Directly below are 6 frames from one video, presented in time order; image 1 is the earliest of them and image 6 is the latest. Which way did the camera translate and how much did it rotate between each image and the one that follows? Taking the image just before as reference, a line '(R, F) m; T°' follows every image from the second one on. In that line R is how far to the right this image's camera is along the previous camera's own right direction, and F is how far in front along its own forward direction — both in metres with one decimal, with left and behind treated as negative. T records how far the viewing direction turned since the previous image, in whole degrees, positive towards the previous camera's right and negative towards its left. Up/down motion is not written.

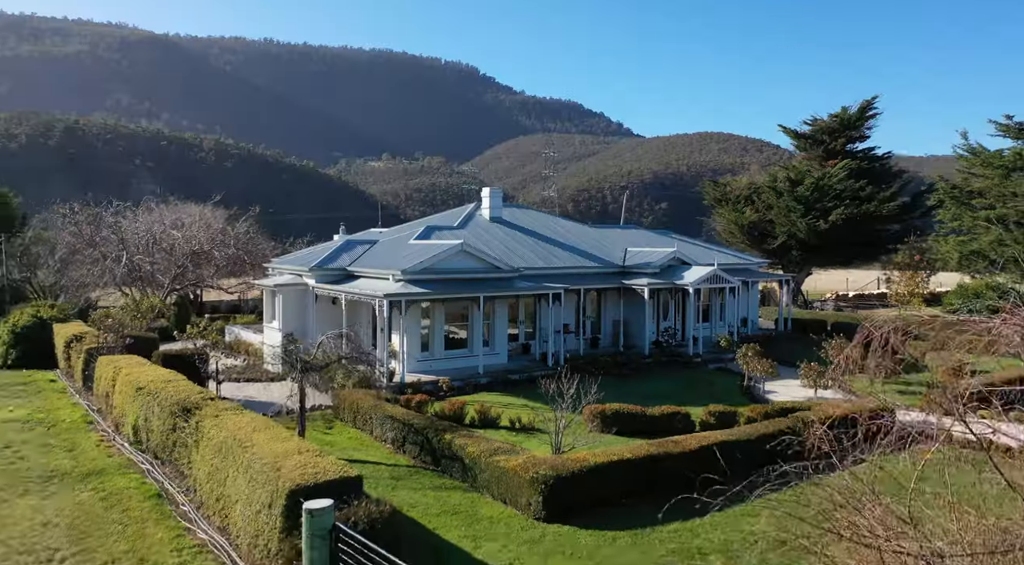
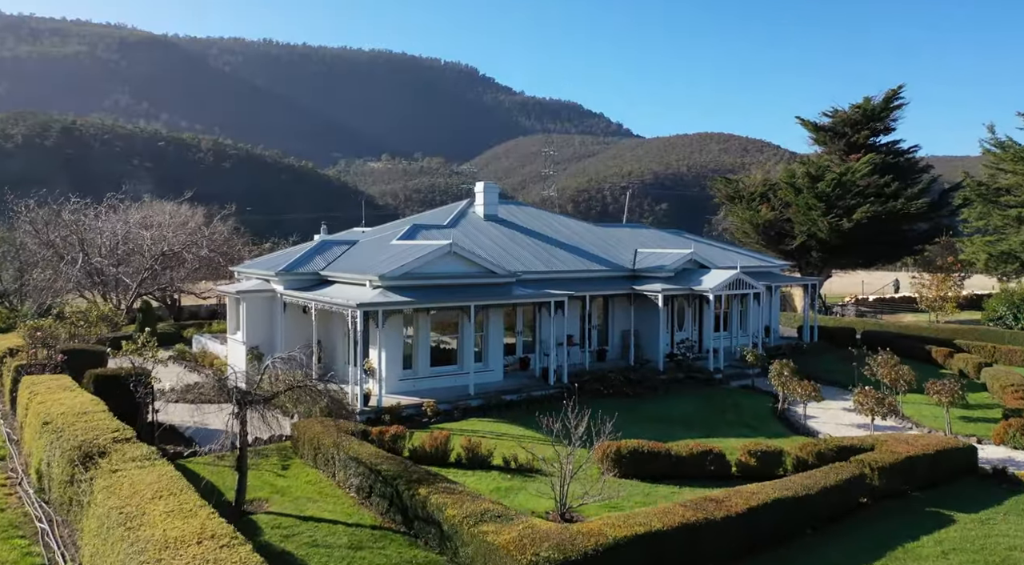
(+0.1, +3.2) m; 0°
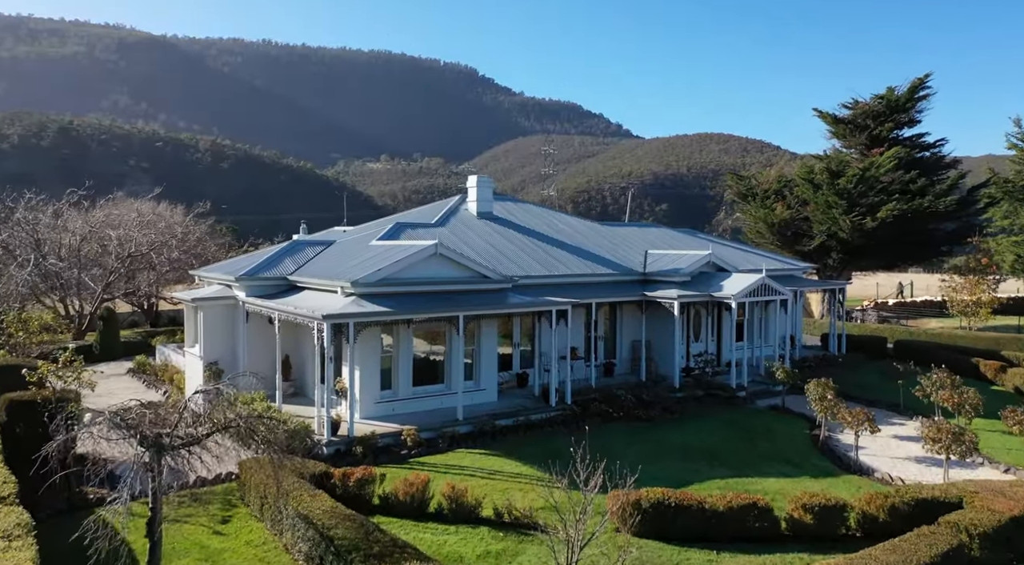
(+0.1, +2.9) m; 0°
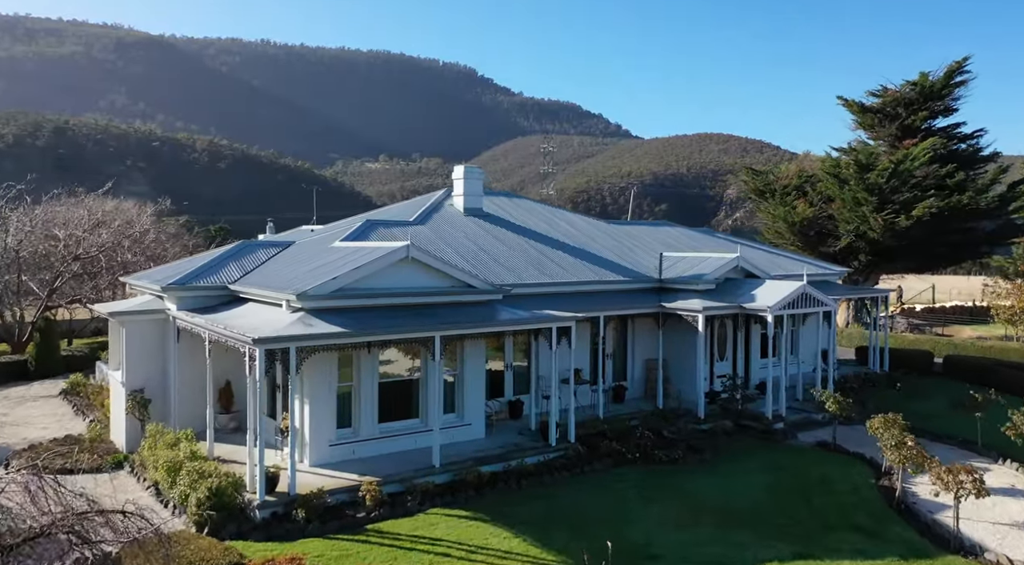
(+0.2, +3.6) m; 0°
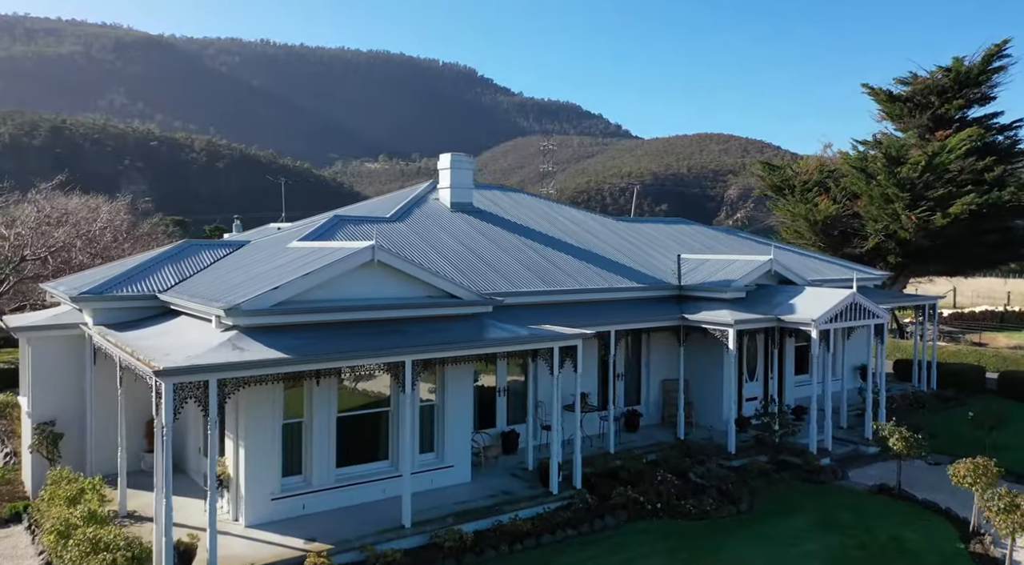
(+0.1, +3.0) m; 0°
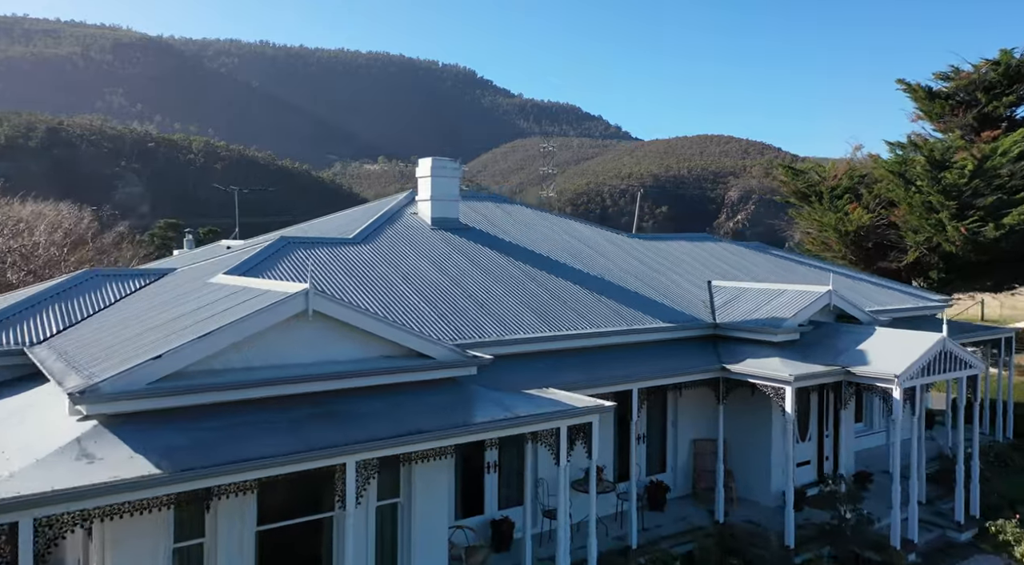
(+0.1, +3.5) m; 0°
